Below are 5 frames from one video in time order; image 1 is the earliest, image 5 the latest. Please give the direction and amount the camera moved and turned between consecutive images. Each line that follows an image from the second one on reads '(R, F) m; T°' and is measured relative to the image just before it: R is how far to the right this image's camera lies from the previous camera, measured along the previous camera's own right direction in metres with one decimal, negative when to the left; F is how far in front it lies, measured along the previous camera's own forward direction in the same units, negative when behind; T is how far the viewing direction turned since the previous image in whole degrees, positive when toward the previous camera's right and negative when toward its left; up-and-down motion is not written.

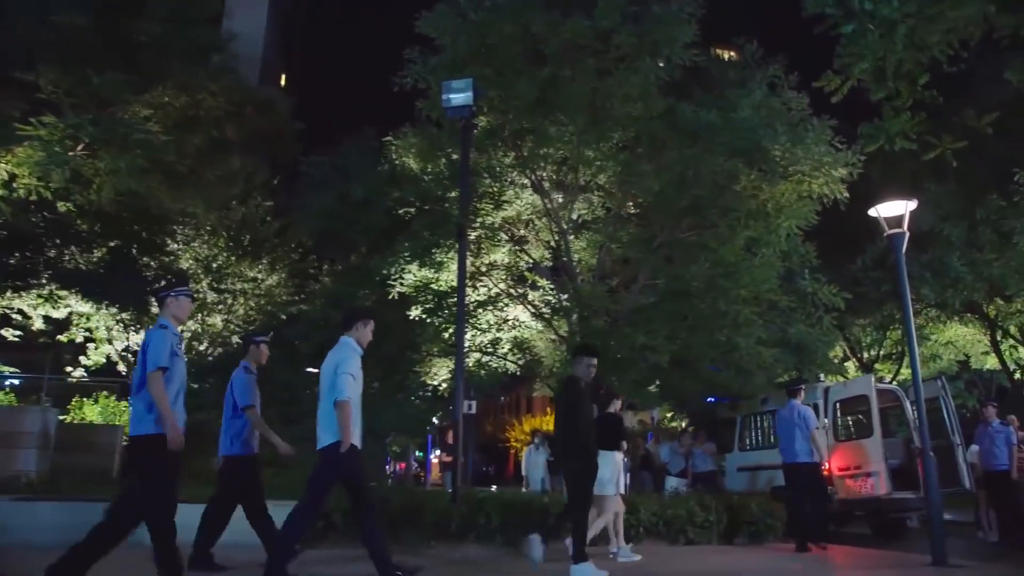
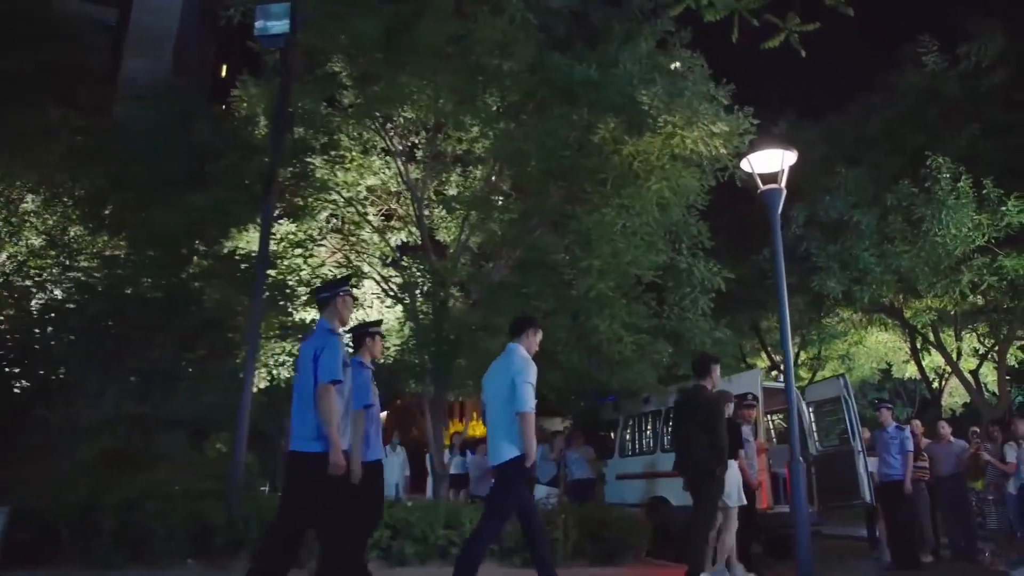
(+1.6, +1.9) m; +4°
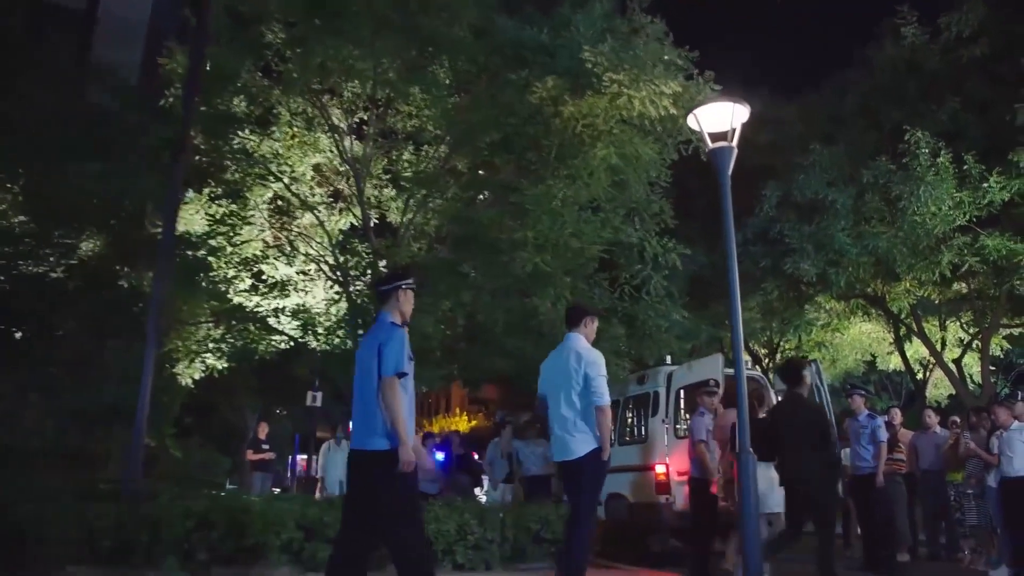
(+0.7, +0.9) m; +1°
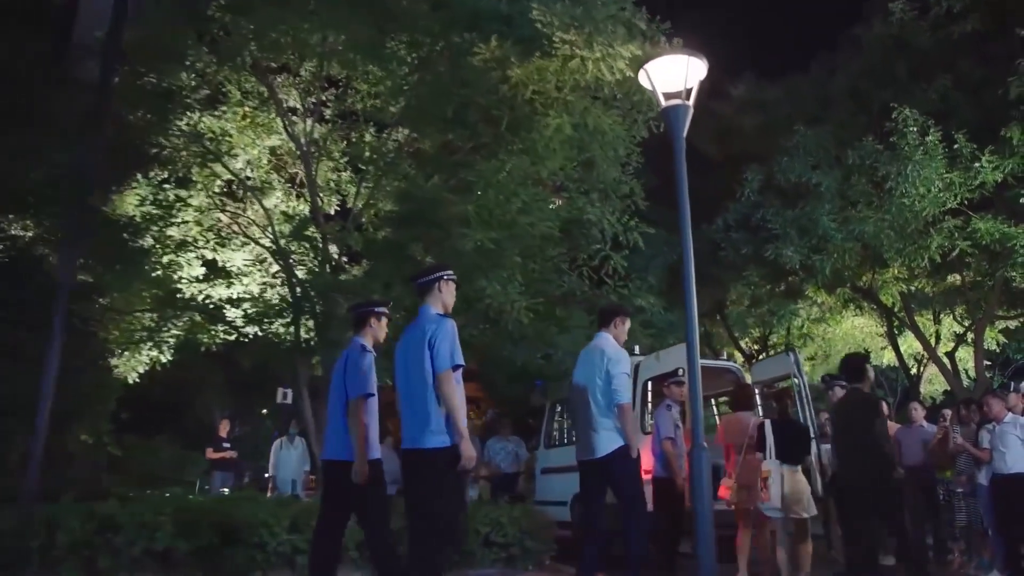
(+0.6, +0.7) m; 0°
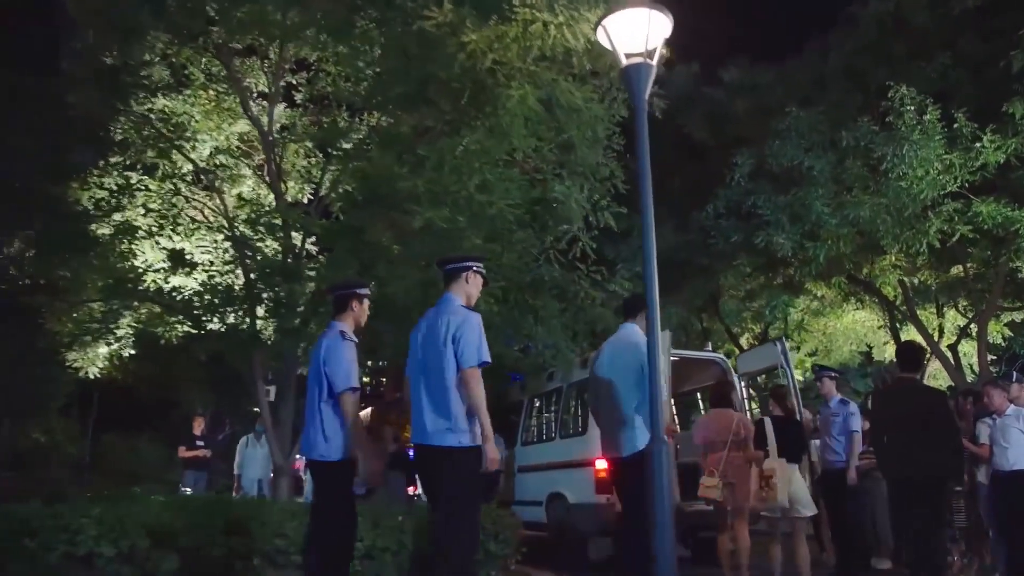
(+0.4, +0.6) m; 0°
